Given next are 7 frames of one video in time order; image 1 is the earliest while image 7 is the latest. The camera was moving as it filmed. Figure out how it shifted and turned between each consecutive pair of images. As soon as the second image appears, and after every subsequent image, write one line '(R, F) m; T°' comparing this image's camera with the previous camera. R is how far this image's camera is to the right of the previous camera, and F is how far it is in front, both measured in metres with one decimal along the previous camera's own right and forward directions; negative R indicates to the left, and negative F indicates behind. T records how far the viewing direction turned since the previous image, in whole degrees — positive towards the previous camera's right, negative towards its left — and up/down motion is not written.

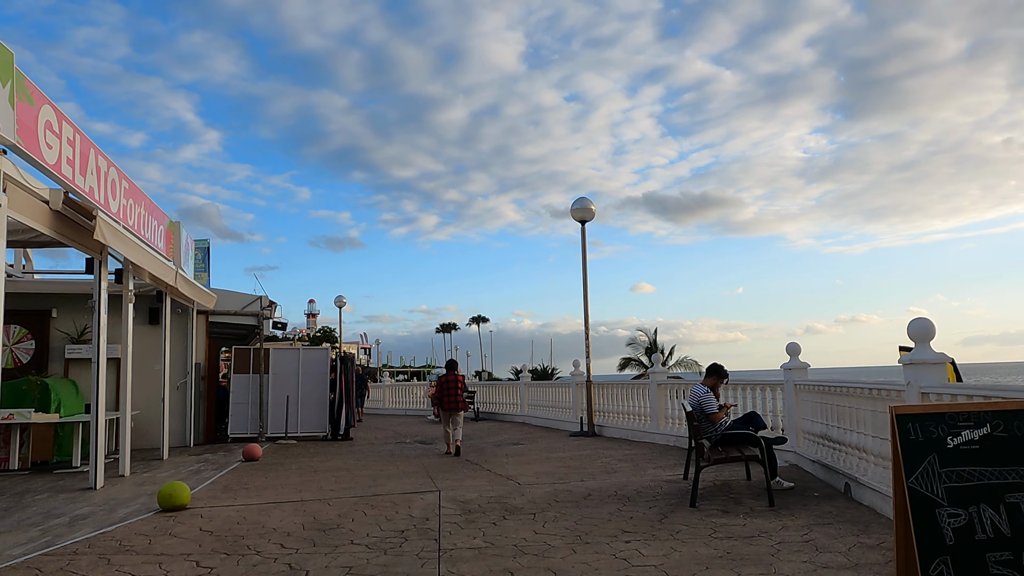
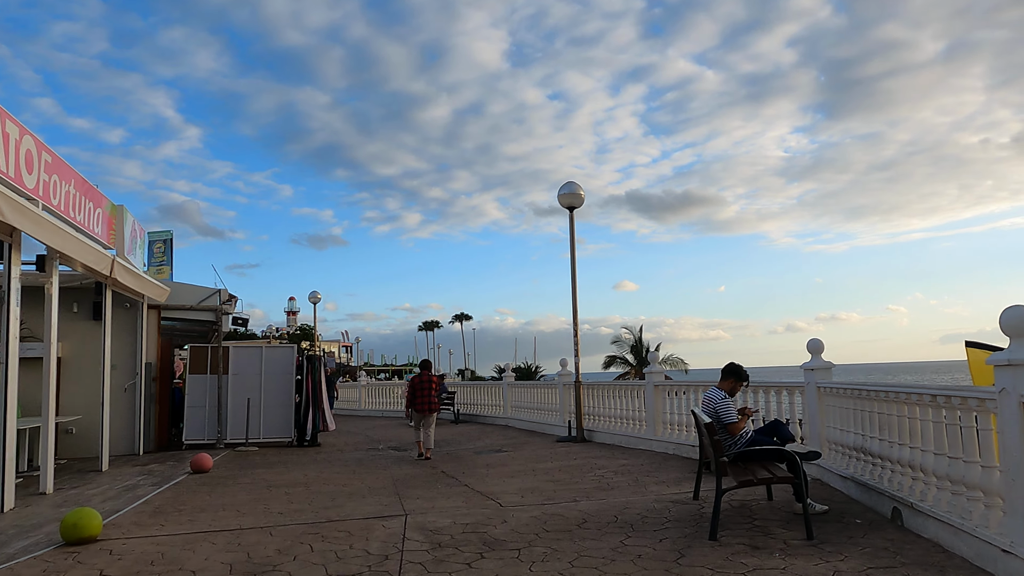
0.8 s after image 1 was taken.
(0.0, +1.2) m; +1°
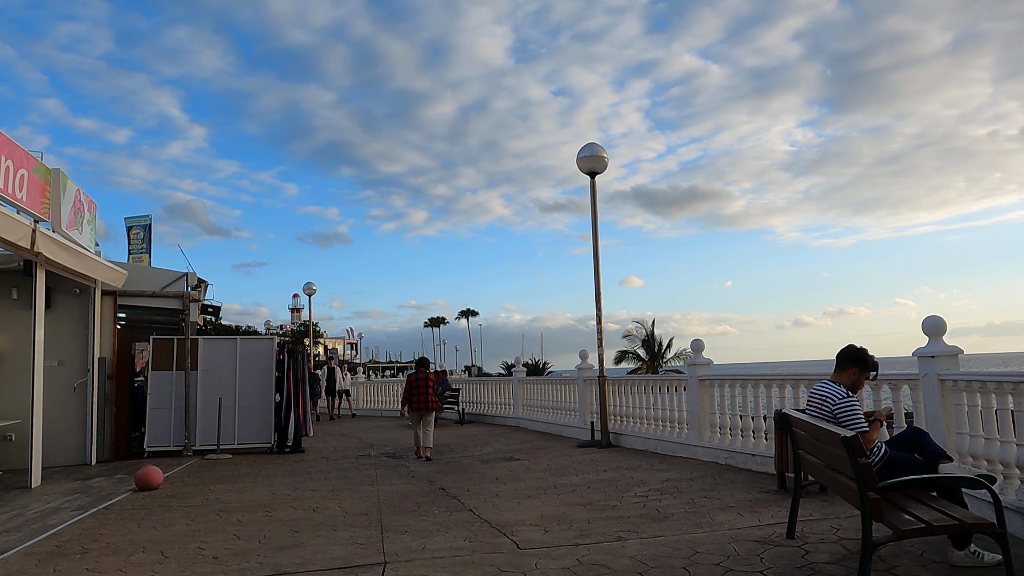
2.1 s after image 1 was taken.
(-0.1, +2.0) m; 0°
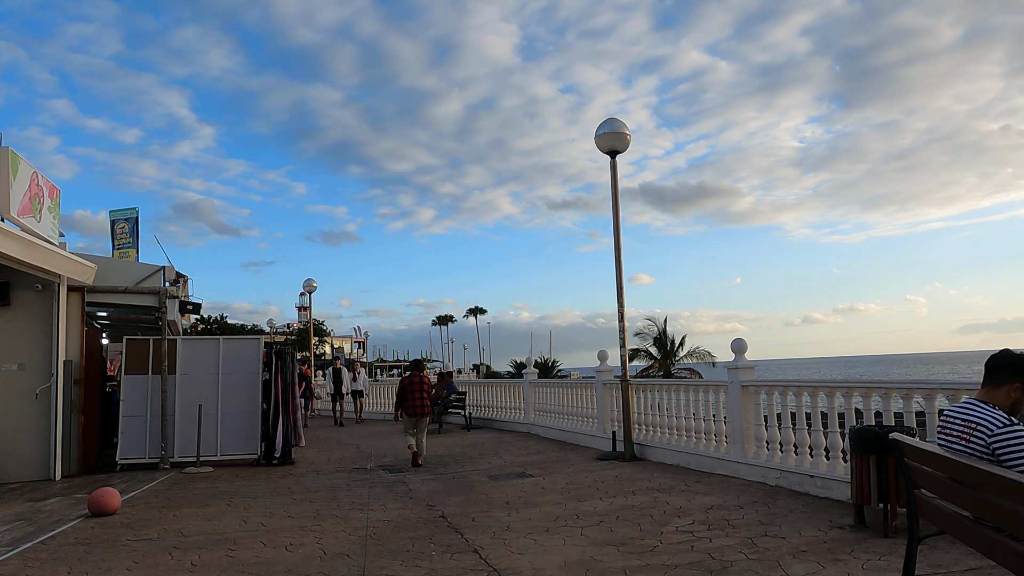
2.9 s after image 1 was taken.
(0.0, +1.3) m; -1°
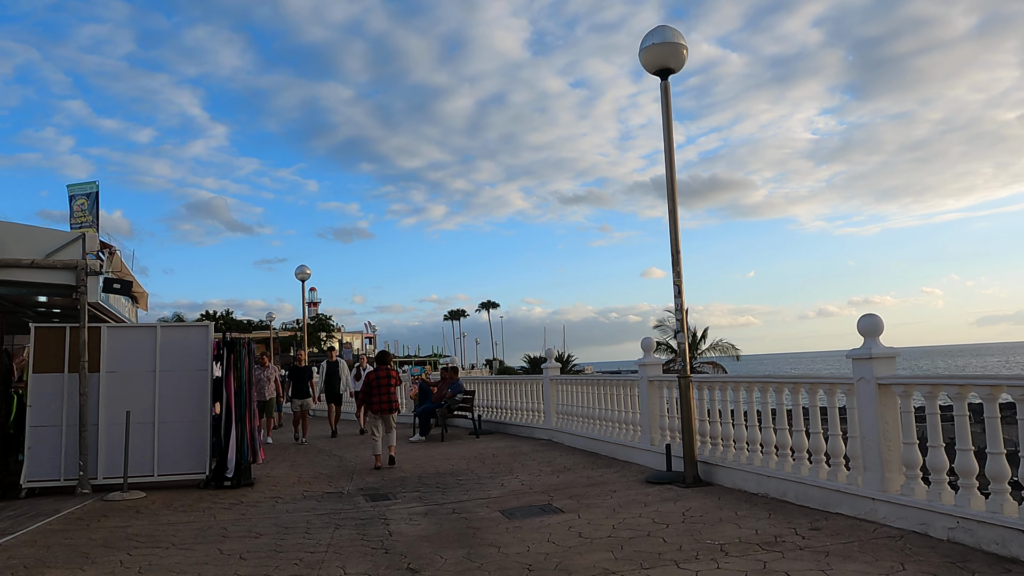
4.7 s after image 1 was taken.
(-0.1, +2.6) m; -1°
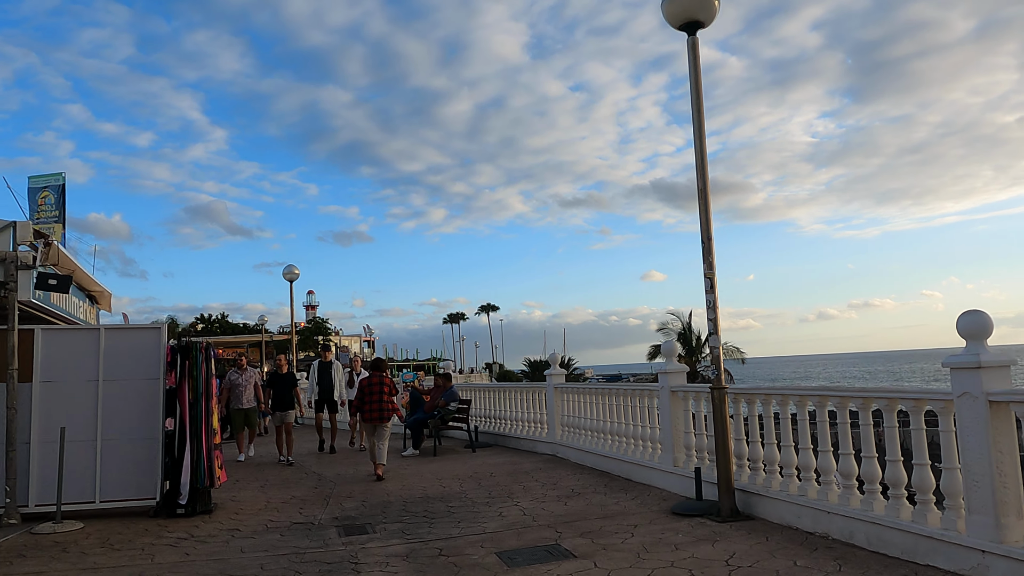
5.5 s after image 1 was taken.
(0.0, +1.2) m; 0°
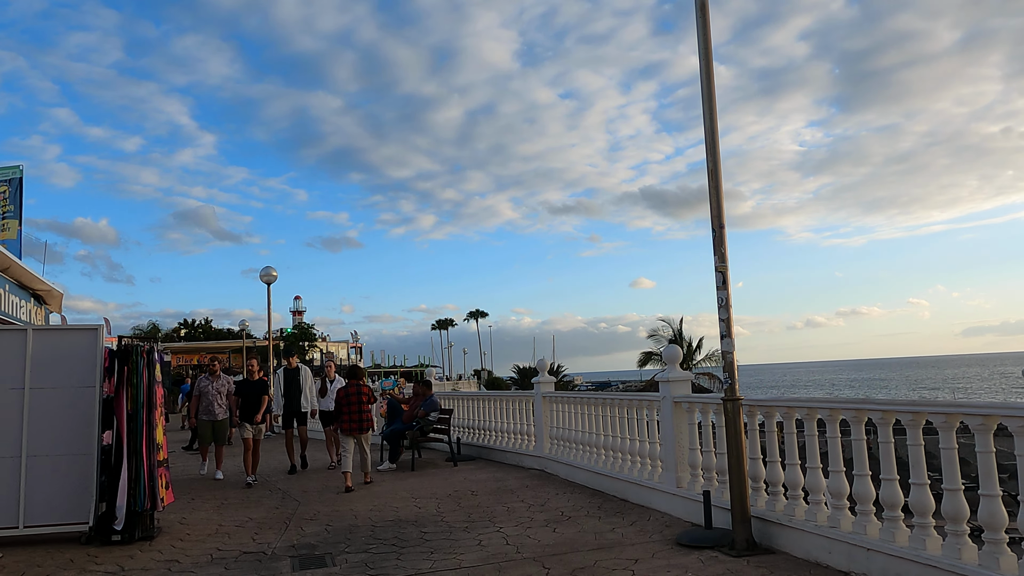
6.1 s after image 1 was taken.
(+0.1, +0.9) m; +1°
